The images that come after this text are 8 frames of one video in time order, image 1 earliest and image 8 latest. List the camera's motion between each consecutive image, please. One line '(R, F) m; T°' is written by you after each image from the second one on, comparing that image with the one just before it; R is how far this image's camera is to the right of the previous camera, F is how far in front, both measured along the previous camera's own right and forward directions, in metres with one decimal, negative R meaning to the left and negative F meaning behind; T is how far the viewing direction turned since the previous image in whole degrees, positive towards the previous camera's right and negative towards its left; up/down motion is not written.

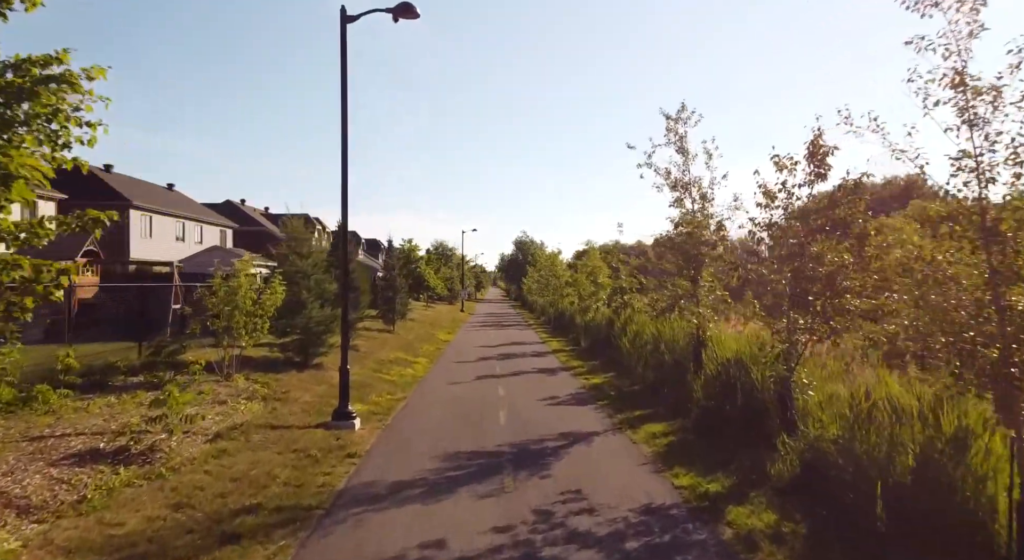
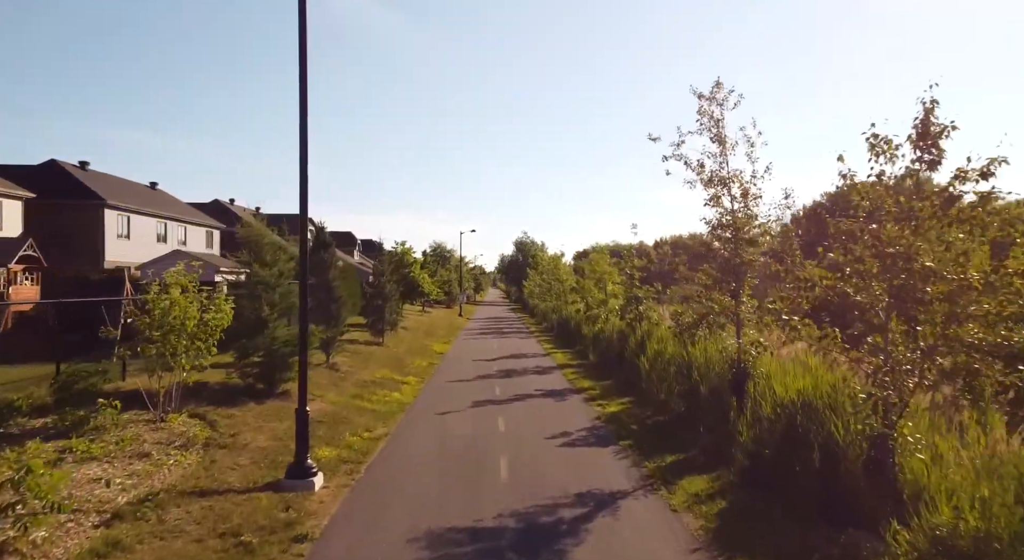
(0.0, +2.4) m; 0°
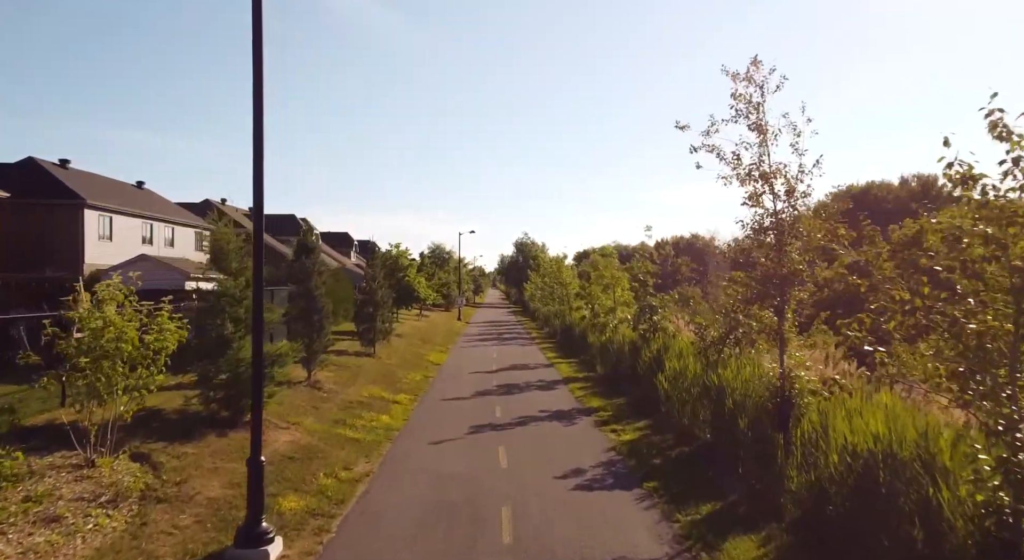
(-0.1, +1.8) m; 0°
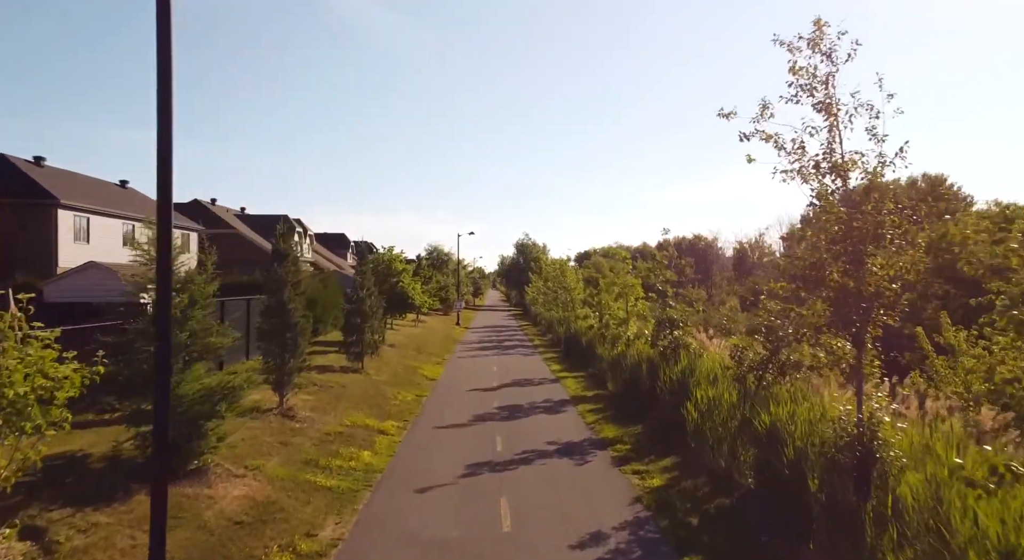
(-0.1, +2.1) m; 0°
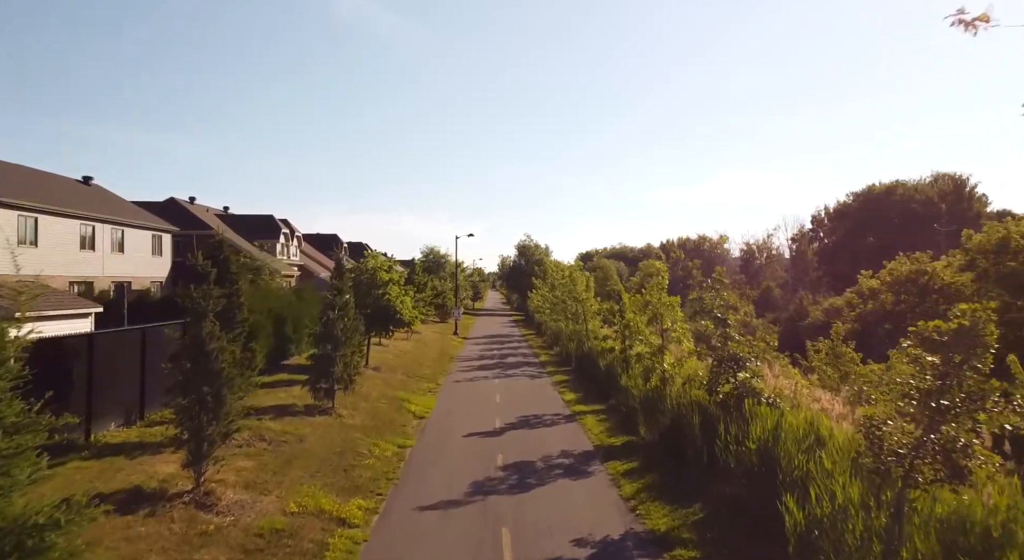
(-0.2, +4.1) m; 0°
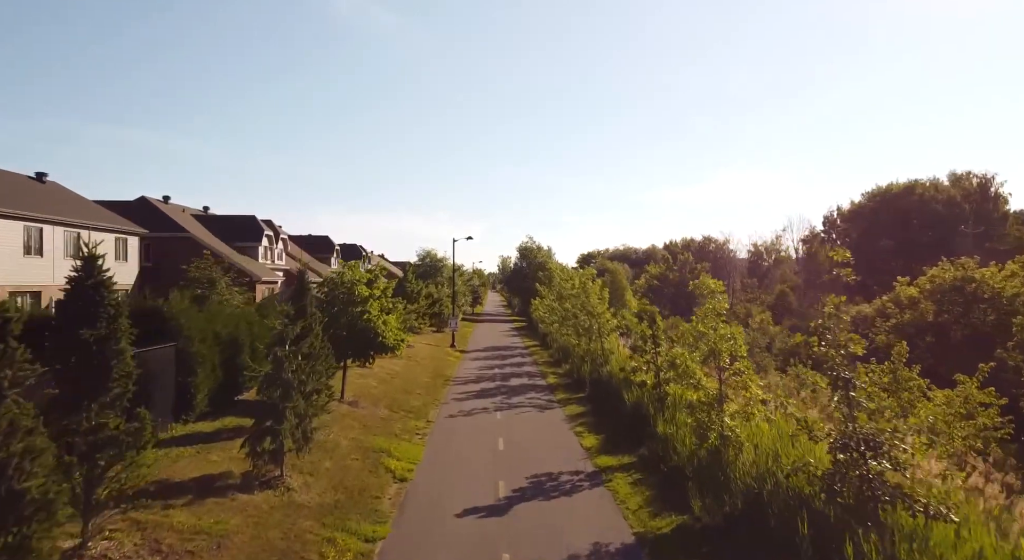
(-0.2, +4.2) m; 0°
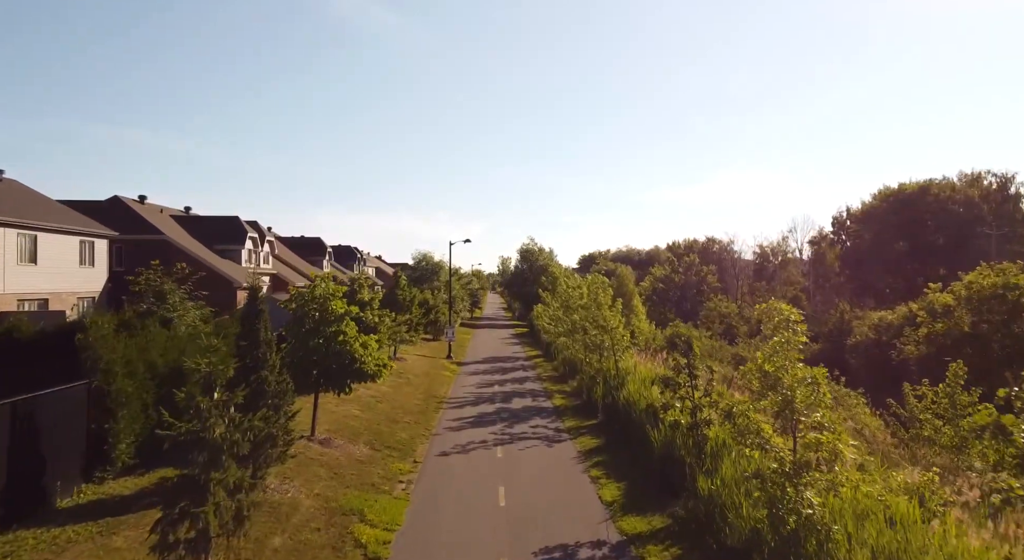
(-0.1, +3.2) m; 0°
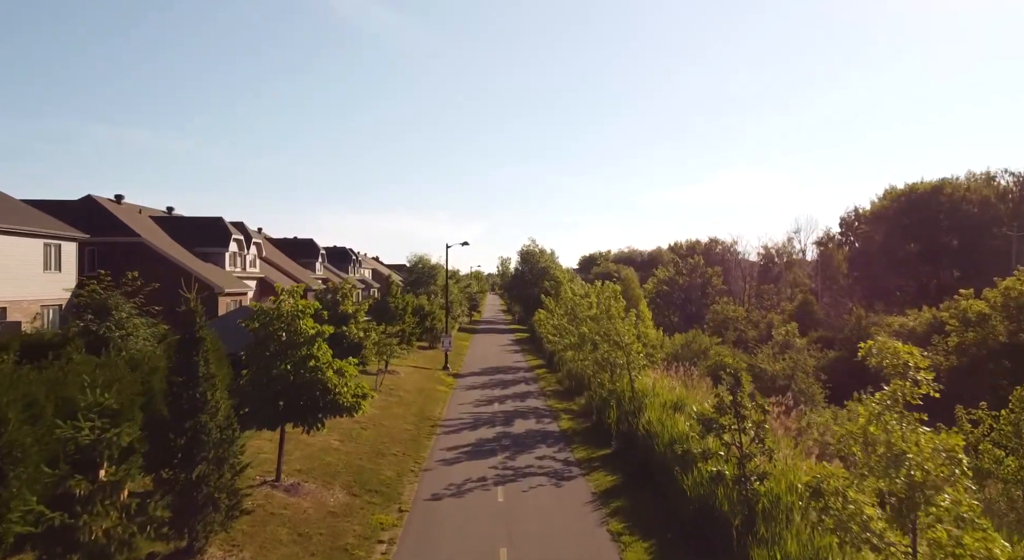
(-0.1, +2.7) m; 0°
